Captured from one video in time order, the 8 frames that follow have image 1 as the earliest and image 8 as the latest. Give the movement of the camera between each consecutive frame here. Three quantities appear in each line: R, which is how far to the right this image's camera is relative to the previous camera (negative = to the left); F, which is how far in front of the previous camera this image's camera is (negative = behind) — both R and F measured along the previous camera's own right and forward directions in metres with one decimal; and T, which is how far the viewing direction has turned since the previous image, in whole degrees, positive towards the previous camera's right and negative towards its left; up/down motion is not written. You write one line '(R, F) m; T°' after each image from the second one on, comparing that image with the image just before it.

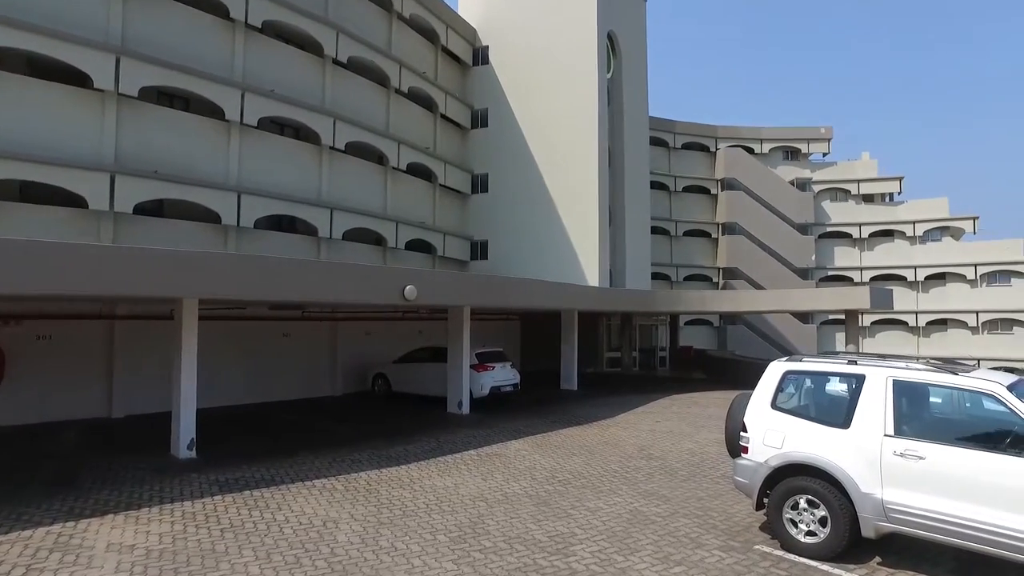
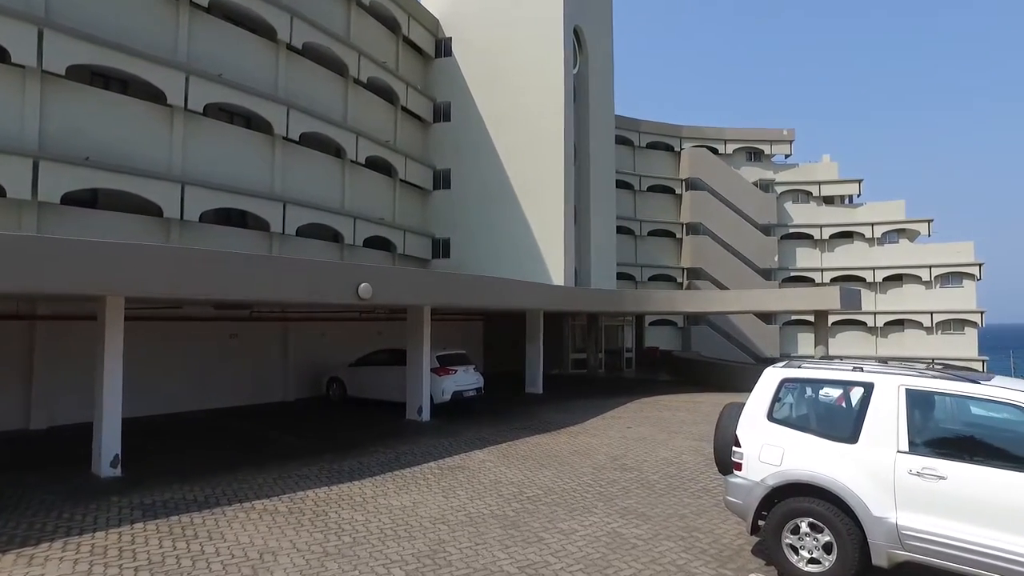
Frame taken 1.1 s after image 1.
(0.0, +0.8) m; +3°
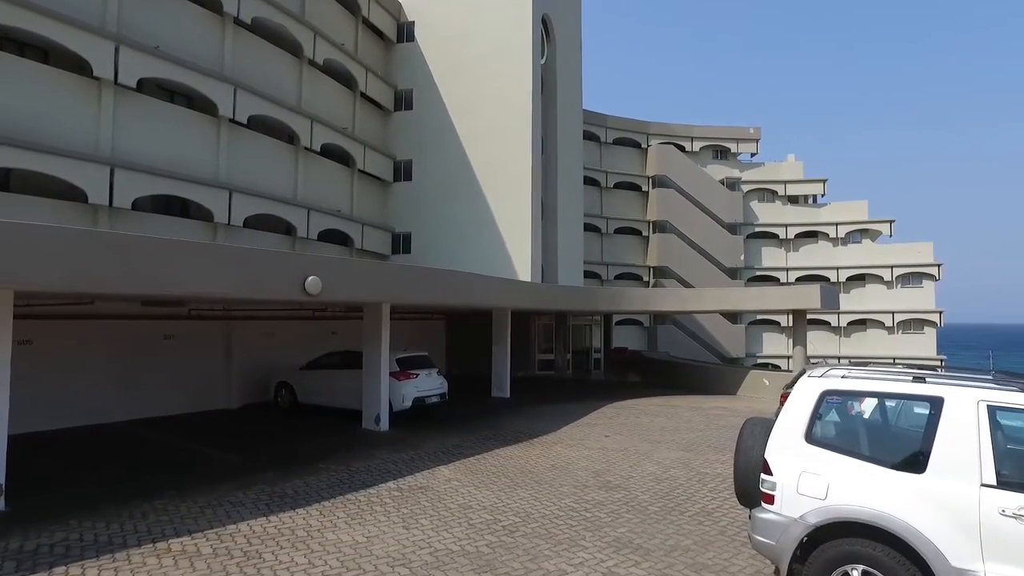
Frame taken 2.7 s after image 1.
(-0.1, +1.2) m; +3°
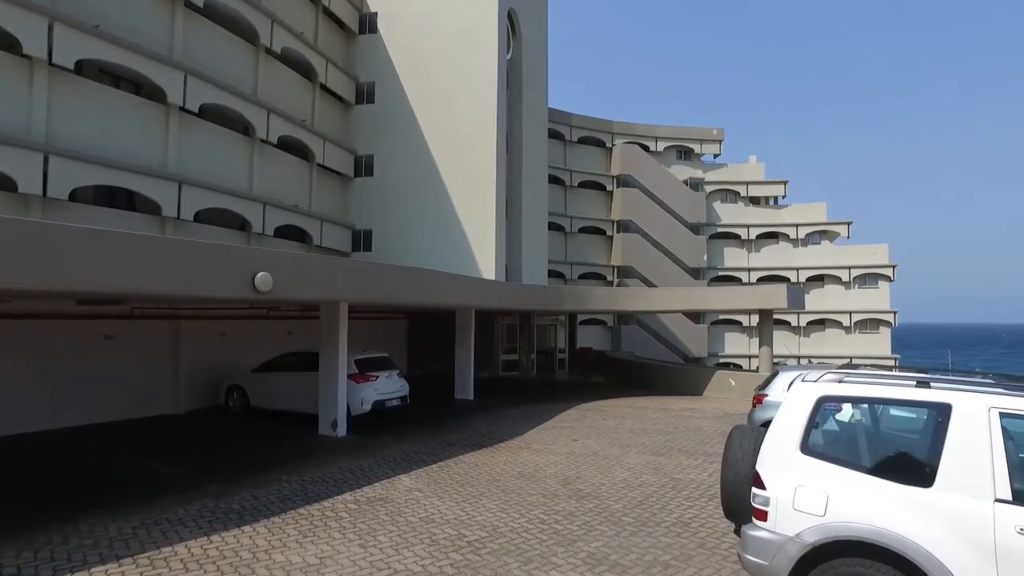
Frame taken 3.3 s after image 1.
(0.0, +0.5) m; +3°
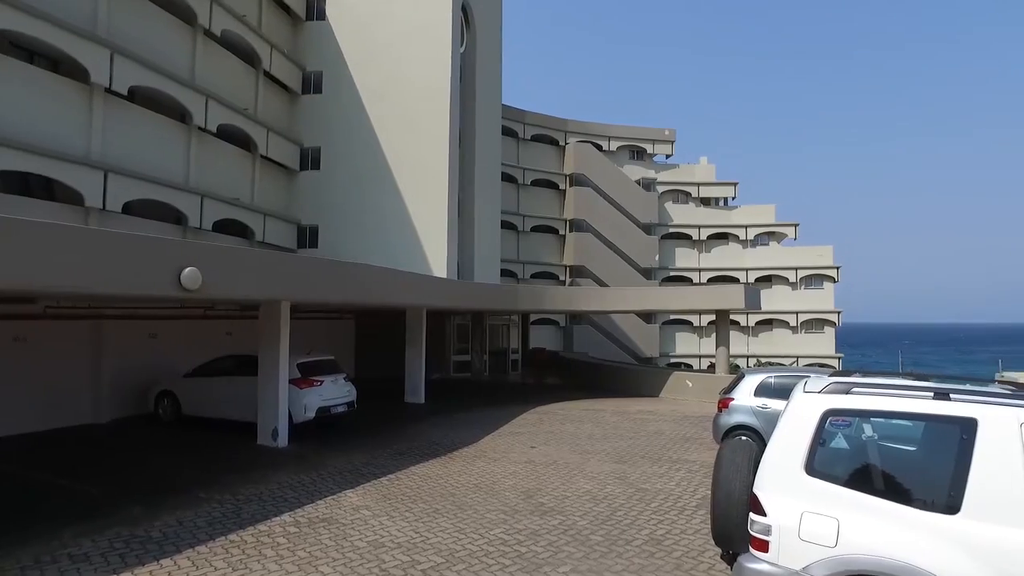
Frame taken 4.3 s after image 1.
(-0.1, +0.6) m; +4°
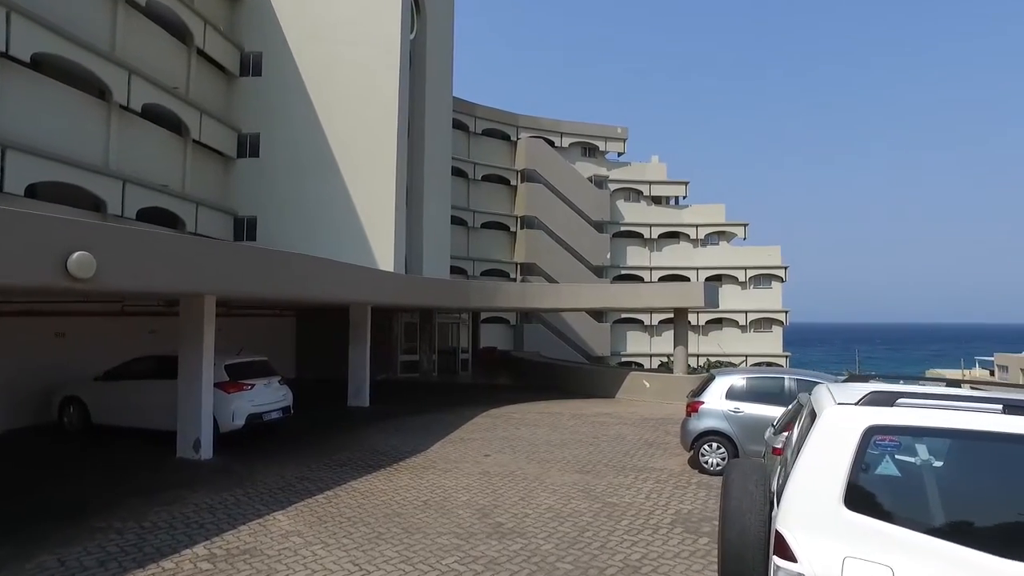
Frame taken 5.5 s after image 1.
(-0.1, +0.9) m; +4°
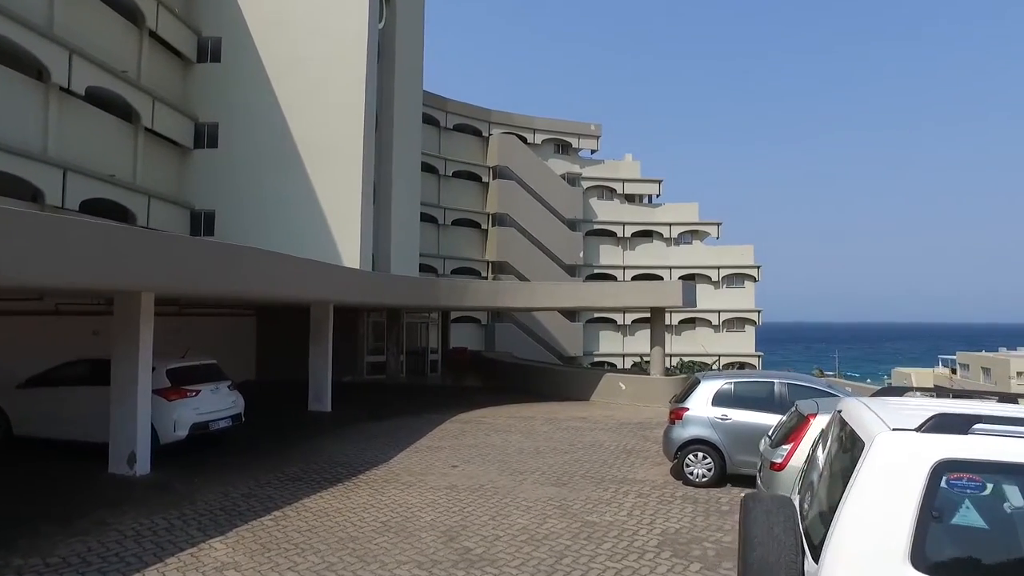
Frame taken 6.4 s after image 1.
(0.0, +0.7) m; +2°
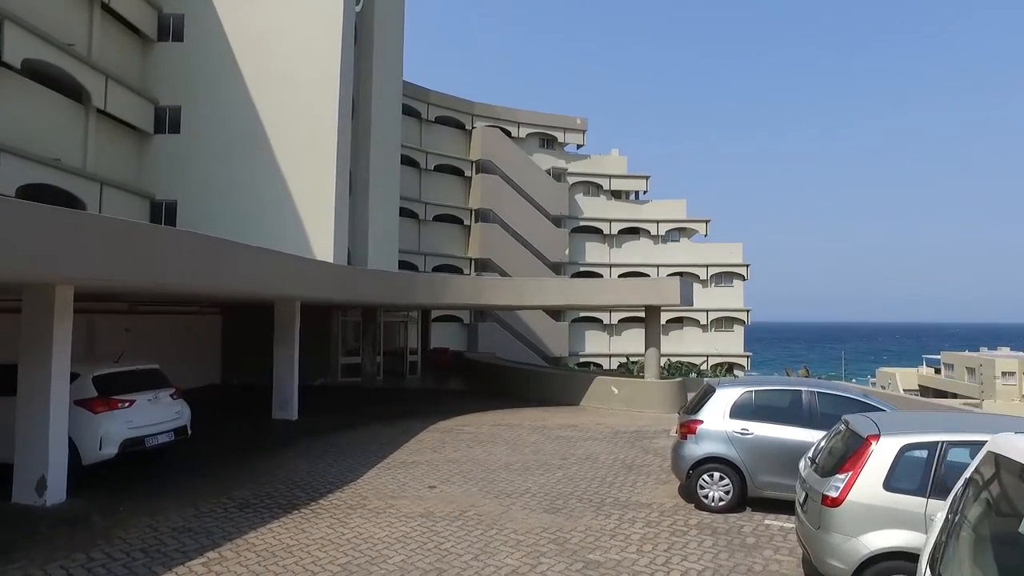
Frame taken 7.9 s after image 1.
(0.0, +1.2) m; +1°
